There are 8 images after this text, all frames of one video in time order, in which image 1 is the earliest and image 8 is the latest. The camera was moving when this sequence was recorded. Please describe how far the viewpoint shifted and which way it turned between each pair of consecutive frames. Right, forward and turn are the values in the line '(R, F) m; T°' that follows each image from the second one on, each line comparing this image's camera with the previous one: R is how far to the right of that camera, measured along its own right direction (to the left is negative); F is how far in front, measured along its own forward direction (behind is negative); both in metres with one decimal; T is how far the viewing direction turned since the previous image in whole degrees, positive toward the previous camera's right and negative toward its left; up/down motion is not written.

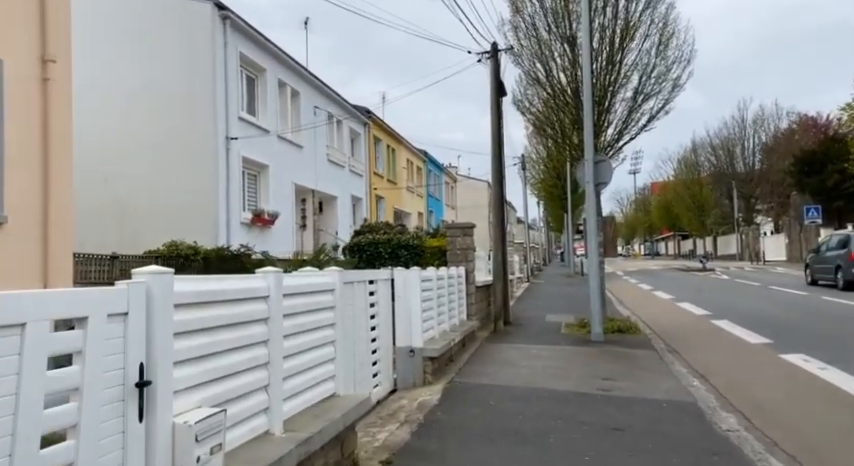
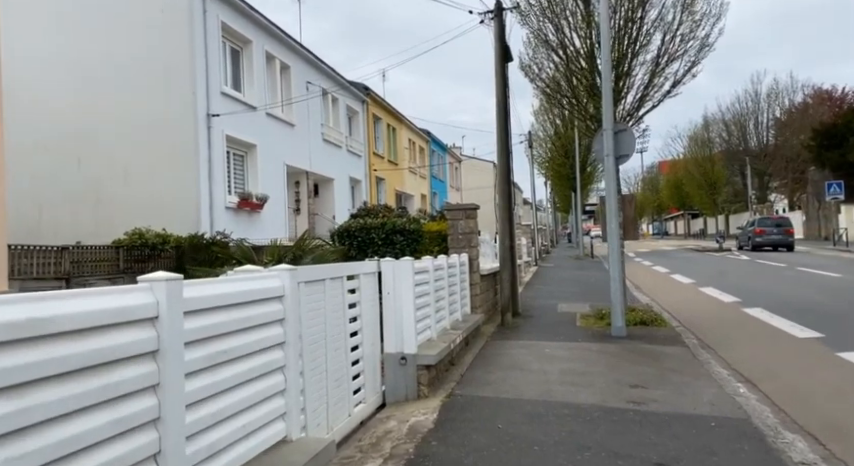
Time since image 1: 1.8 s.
(+0.1, +1.3) m; -1°
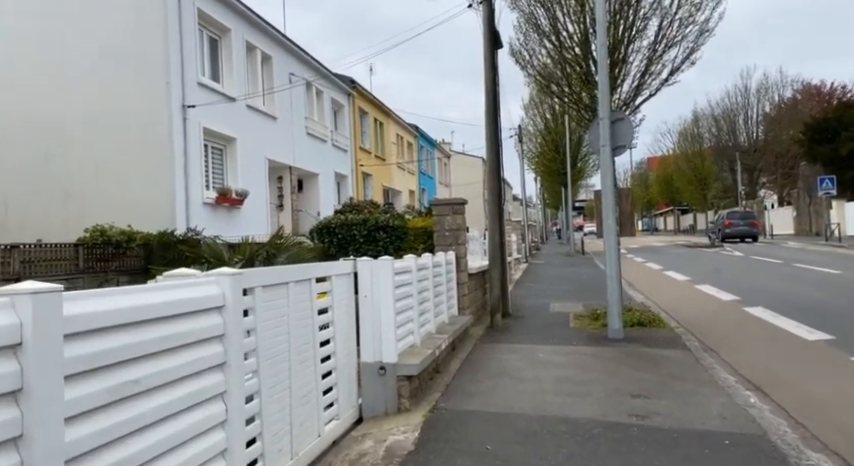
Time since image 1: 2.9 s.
(+0.1, +0.6) m; +1°
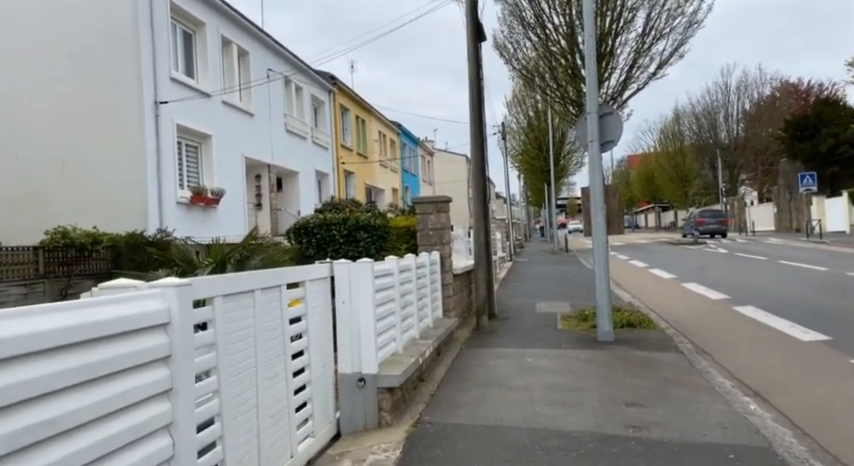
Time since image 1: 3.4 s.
(0.0, +0.4) m; +2°
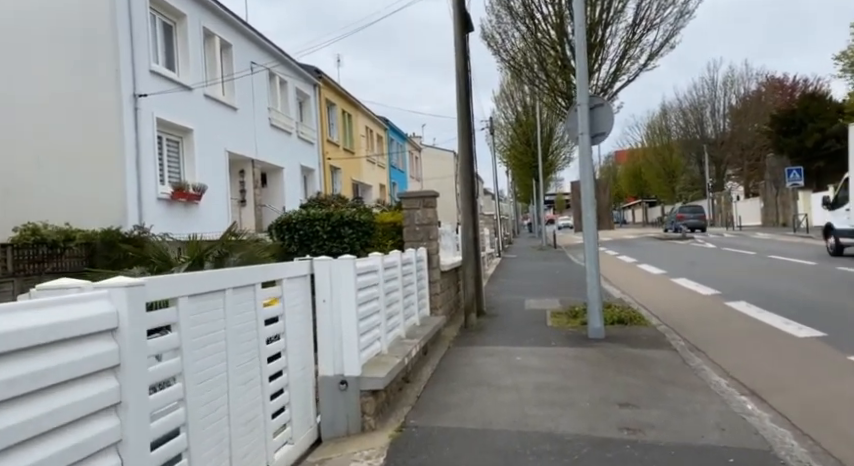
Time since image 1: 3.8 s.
(0.0, +0.3) m; +1°
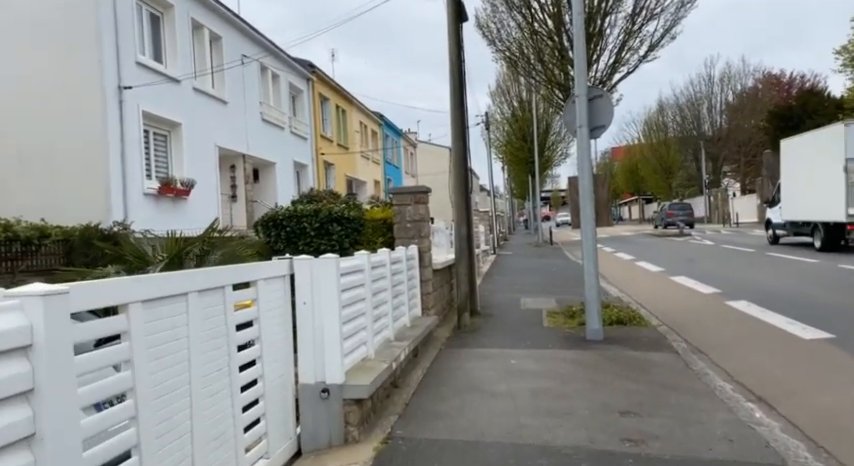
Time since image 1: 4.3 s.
(+0.1, +0.4) m; 0°
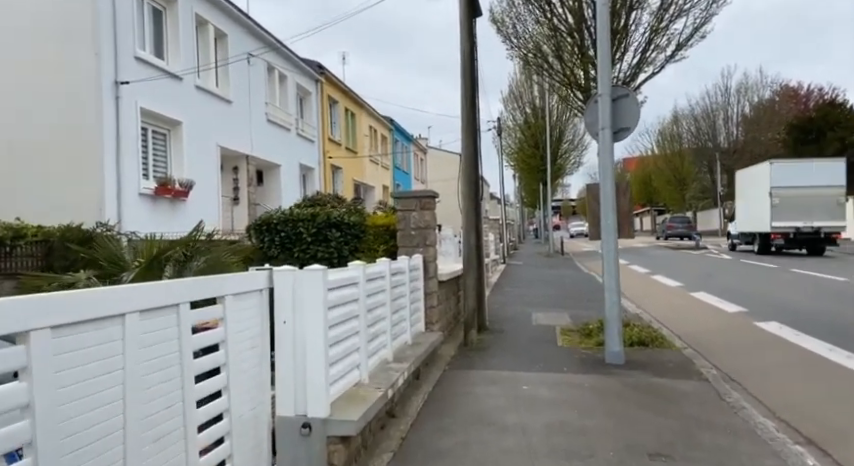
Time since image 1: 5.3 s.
(0.0, +0.7) m; -1°
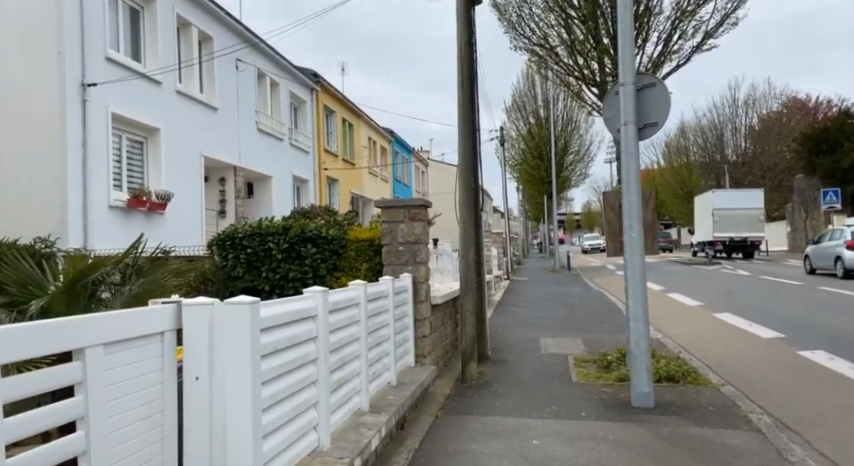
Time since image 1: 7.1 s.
(+0.2, +1.2) m; 0°
